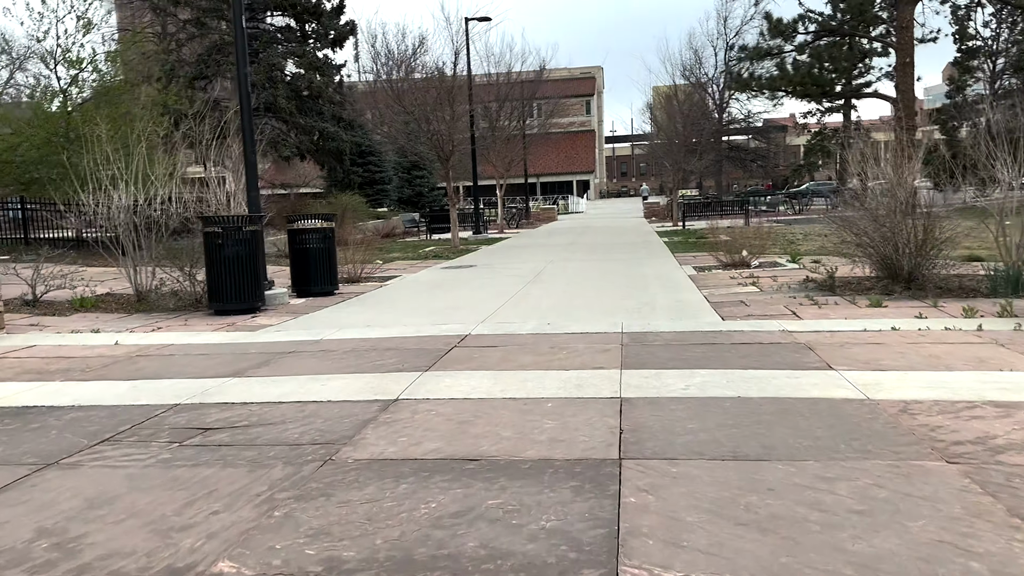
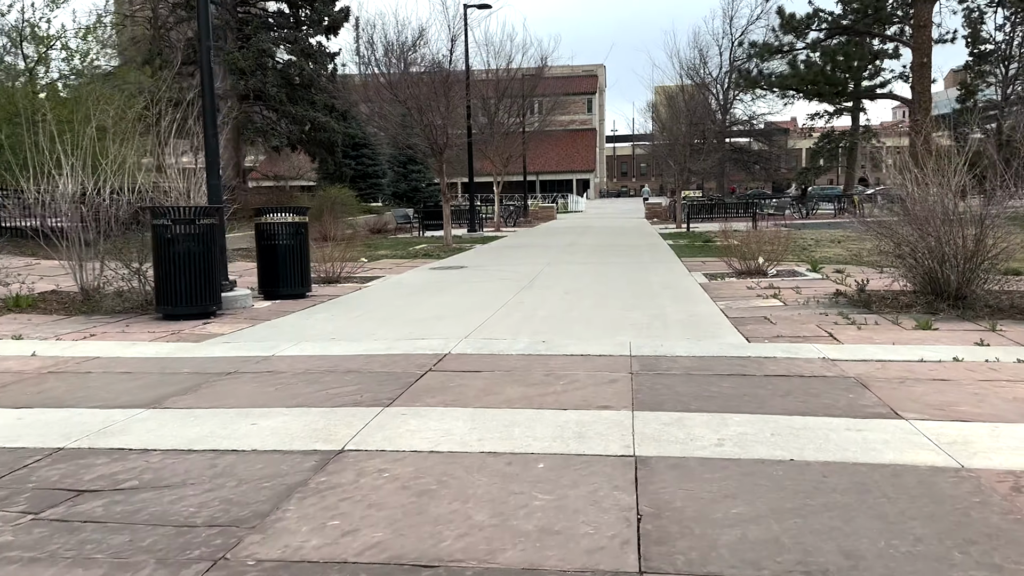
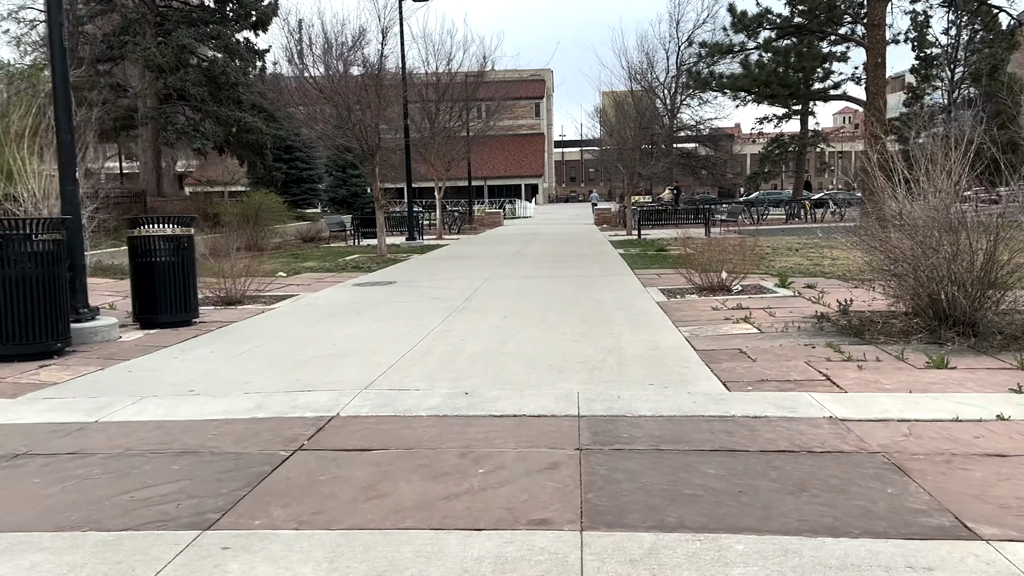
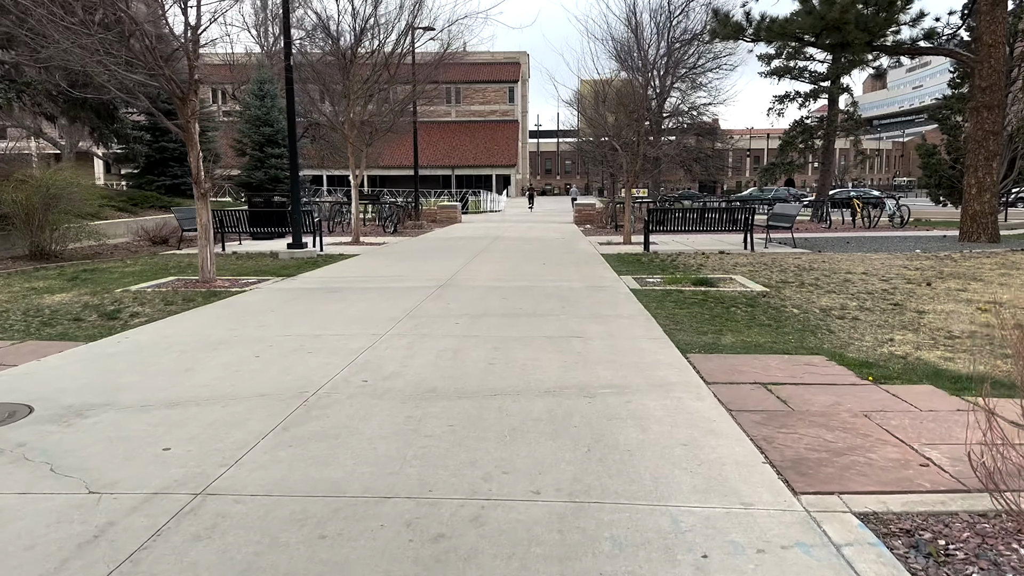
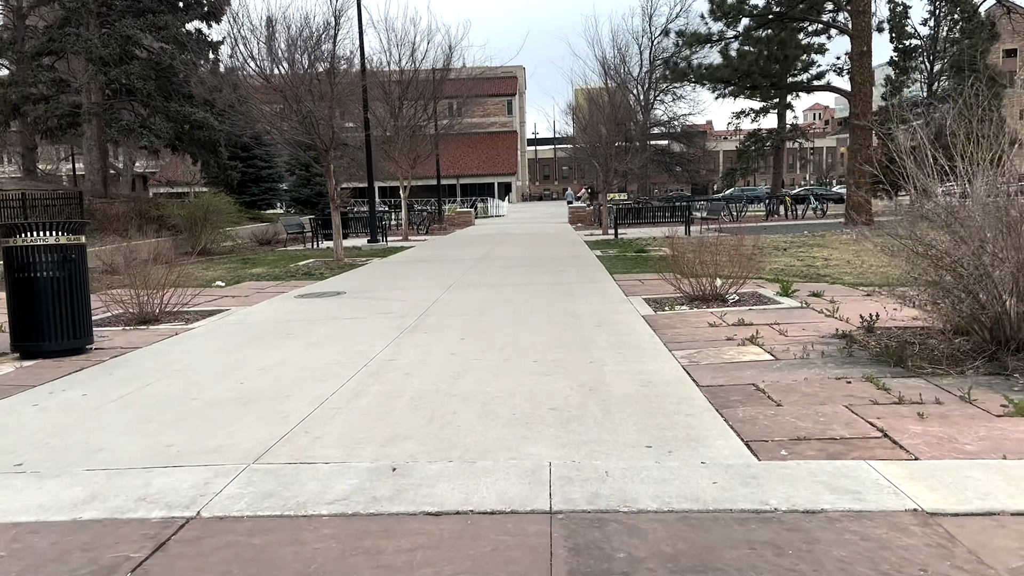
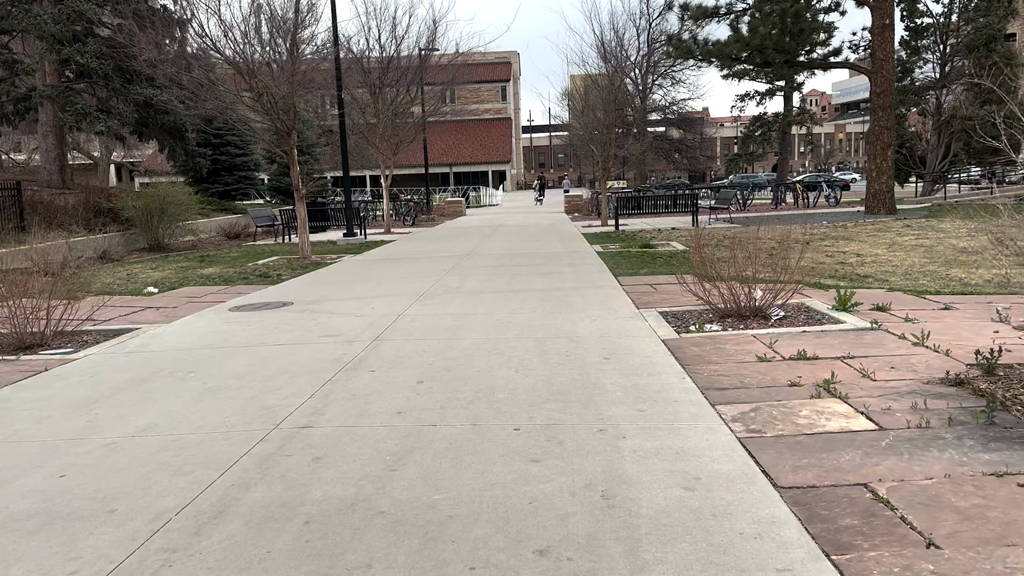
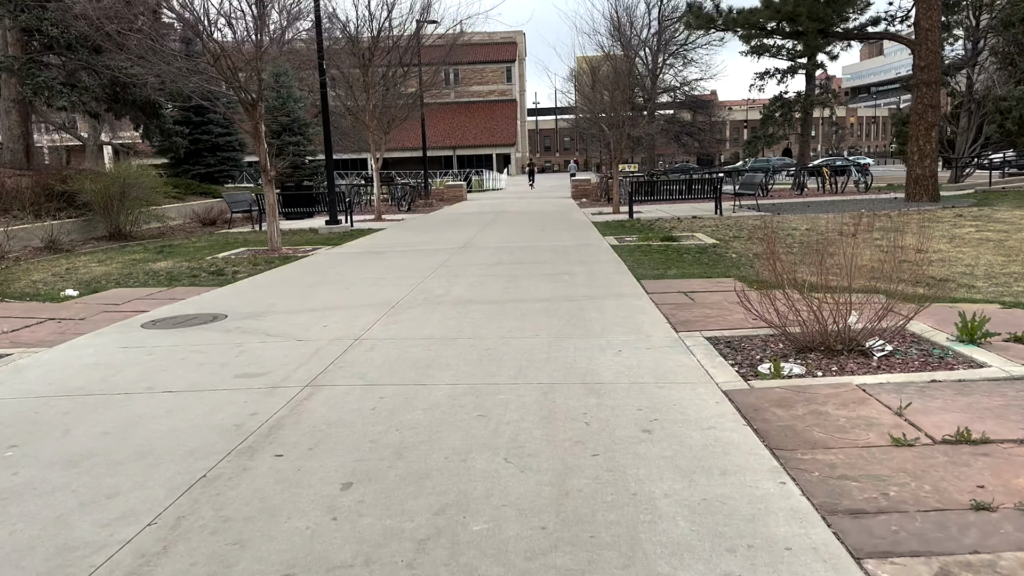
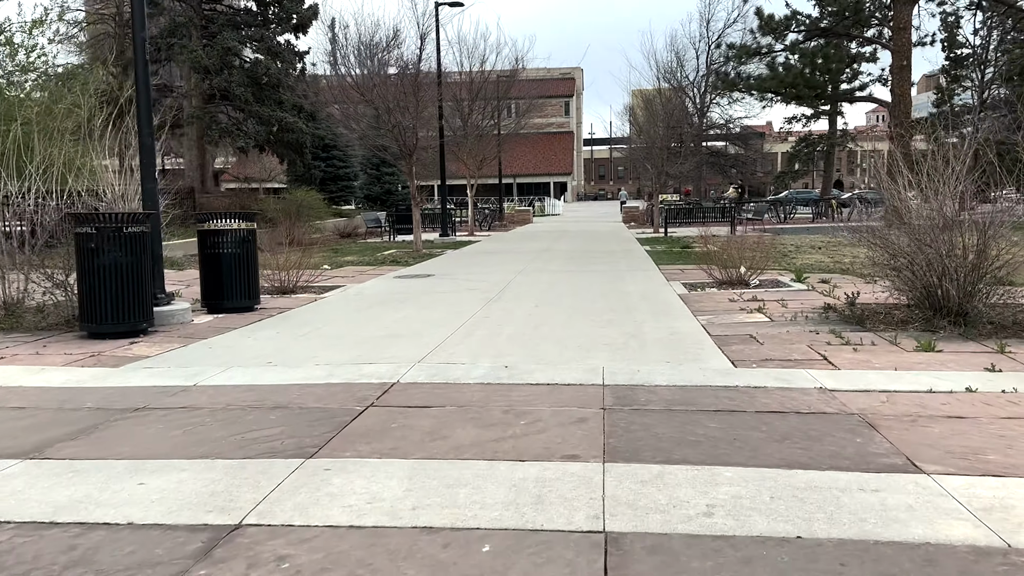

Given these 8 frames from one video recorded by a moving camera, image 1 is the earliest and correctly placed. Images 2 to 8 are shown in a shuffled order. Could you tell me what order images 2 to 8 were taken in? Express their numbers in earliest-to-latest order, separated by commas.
2, 8, 3, 5, 6, 7, 4
